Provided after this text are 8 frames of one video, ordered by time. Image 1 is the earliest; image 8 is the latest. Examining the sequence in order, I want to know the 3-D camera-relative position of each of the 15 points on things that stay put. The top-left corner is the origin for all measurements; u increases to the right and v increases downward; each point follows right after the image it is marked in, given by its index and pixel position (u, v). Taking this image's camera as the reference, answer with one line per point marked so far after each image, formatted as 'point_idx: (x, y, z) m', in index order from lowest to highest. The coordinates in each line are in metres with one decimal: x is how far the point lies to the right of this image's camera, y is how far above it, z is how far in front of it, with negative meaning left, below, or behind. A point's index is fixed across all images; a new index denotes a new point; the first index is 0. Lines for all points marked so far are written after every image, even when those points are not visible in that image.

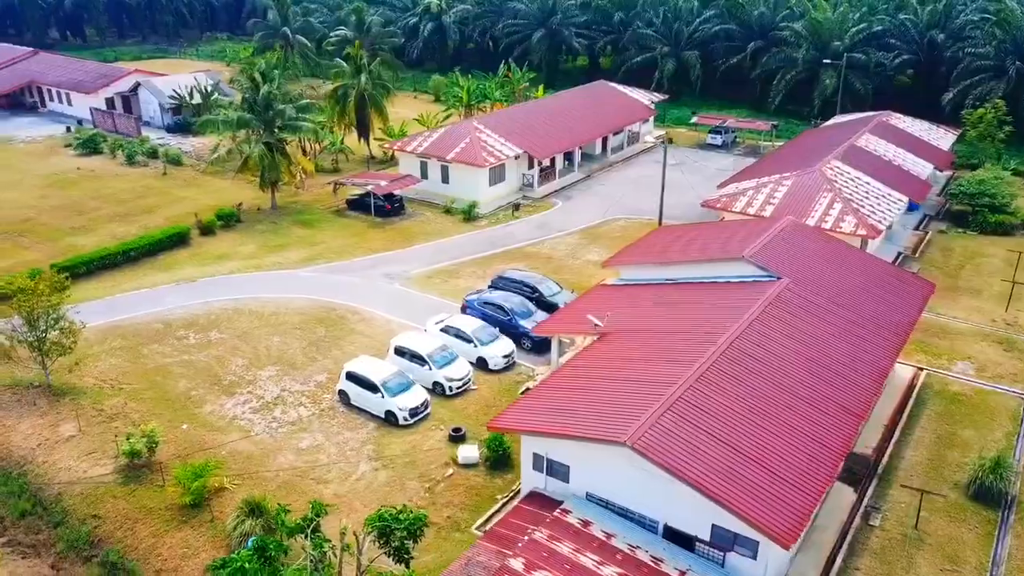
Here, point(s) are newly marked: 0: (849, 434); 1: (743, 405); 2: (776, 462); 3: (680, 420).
0: (+7.8, -3.6, +19.7) m
1: (+5.5, -2.8, +19.8) m
2: (+5.8, -3.9, +18.2) m
3: (+3.9, -3.0, +18.7) m
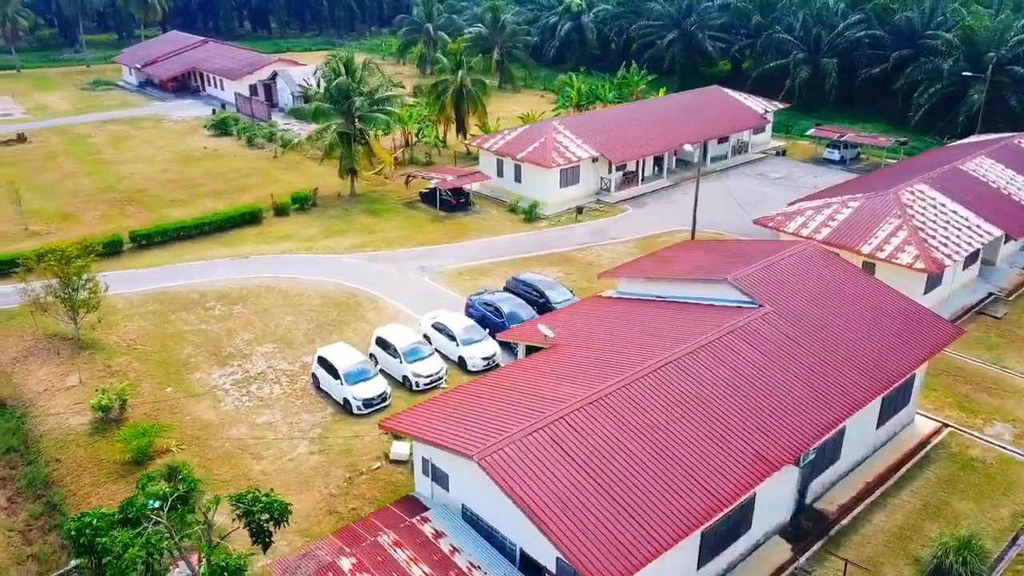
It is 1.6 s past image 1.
0: (+4.8, -4.3, +17.8) m
1: (+2.6, -3.3, +18.4) m
2: (+2.5, -4.4, +16.8) m
3: (+0.8, -3.3, +17.7) m
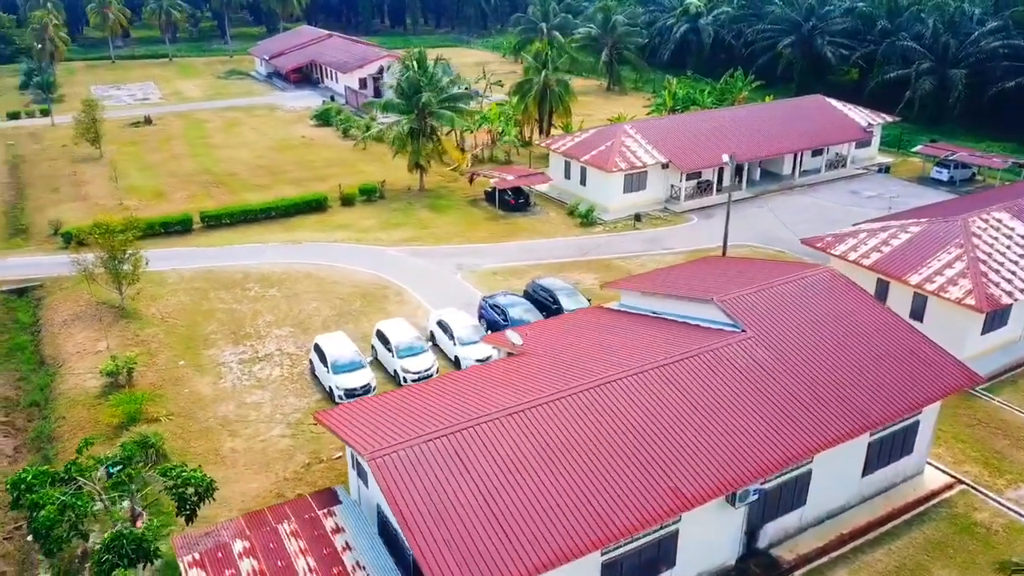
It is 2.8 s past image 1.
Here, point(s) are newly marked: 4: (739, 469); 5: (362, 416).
0: (+2.6, -4.7, +16.8) m
1: (+0.6, -3.6, +17.7) m
2: (+0.1, -4.7, +16.2) m
3: (-1.3, -3.4, +17.3) m
4: (+5.0, -4.0, +18.3) m
5: (-3.6, -3.1, +19.3) m
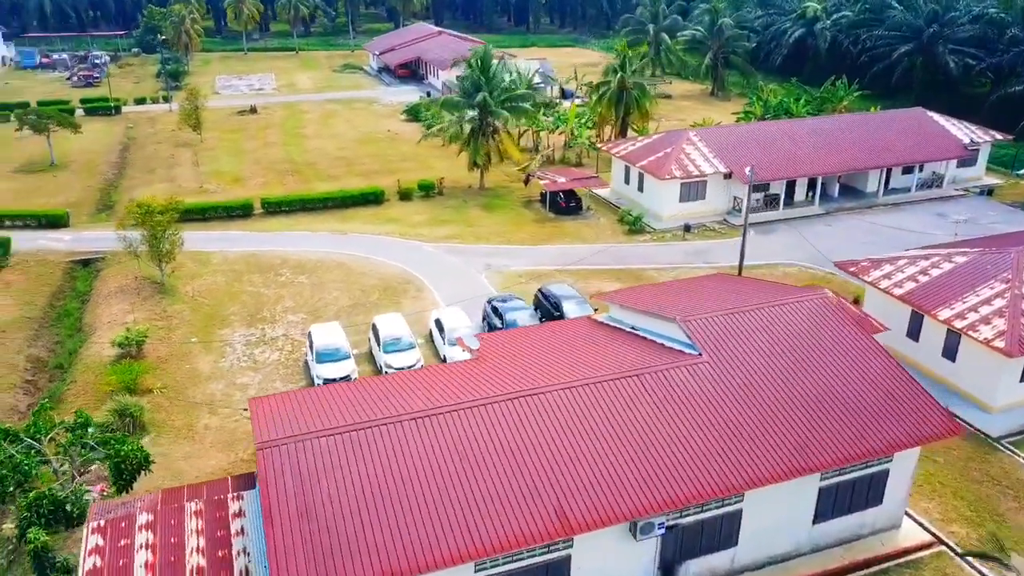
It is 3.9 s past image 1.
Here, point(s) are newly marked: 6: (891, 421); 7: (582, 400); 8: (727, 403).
0: (0.0, -4.9, +16.2) m
1: (-1.7, -3.7, +17.4) m
2: (-2.5, -4.7, +16.0) m
3: (-3.6, -3.4, +17.4) m
4: (+2.6, -4.5, +17.3) m
5: (-5.5, -2.9, +19.7) m
6: (+9.2, -3.3, +19.8) m
7: (+1.7, -2.7, +19.3) m
8: (+5.2, -2.8, +19.7) m
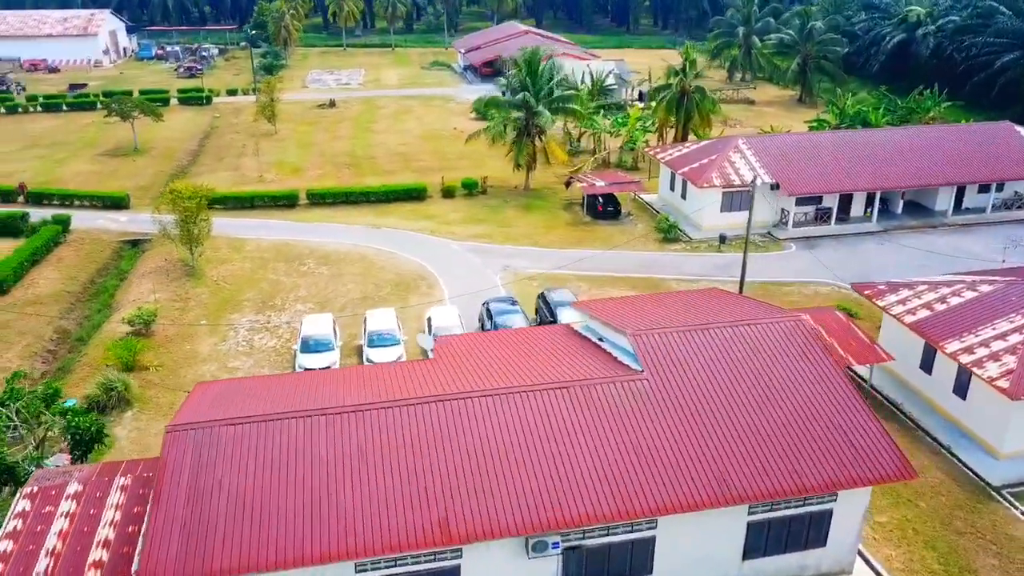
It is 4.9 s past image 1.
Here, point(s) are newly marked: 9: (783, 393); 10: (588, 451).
0: (-2.4, -5.0, +16.1) m
1: (-3.8, -3.6, +17.5) m
2: (-4.9, -4.6, +16.2) m
3: (-5.7, -3.2, +17.7) m
4: (+0.4, -4.7, +16.8) m
5: (-7.2, -2.7, +20.3) m
6: (+7.3, -3.8, +18.4) m
7: (-0.2, -2.8, +18.8) m
8: (+3.3, -3.1, +18.8) m
9: (+6.7, -2.6, +19.8) m
10: (+1.7, -3.6, +18.1) m
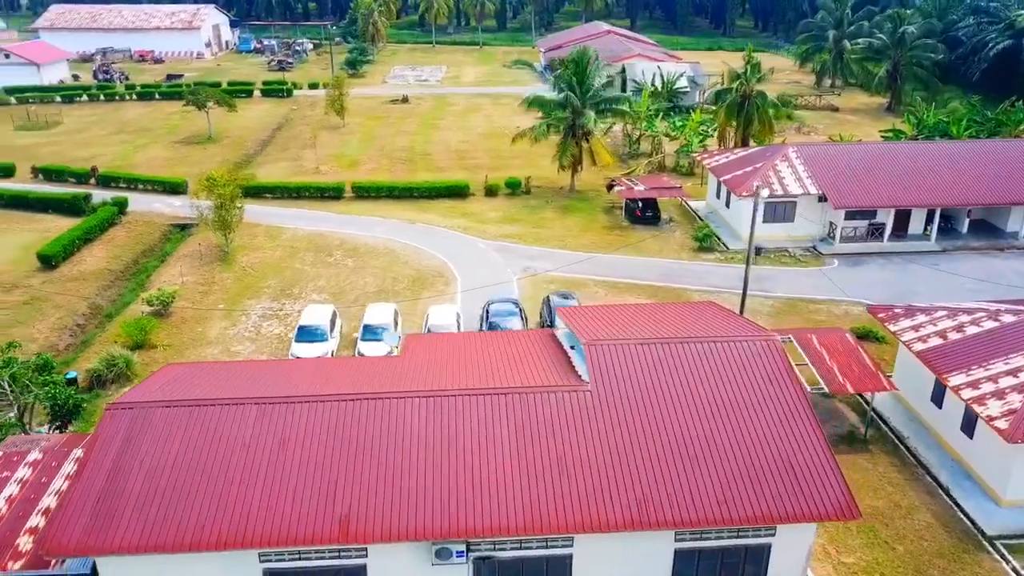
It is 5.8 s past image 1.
0: (-4.4, -4.9, +16.1) m
1: (-5.6, -3.4, +17.7) m
2: (-6.8, -4.3, +16.6) m
3: (-7.4, -2.9, +18.2) m
4: (-1.5, -4.7, +16.5) m
5: (-8.5, -2.3, +20.9) m
6: (+5.5, -4.3, +17.2) m
7: (-1.7, -2.8, +18.6) m
8: (+1.7, -3.4, +18.1) m
9: (+5.2, -3.0, +18.7) m
10: (0.0, -3.7, +17.6) m
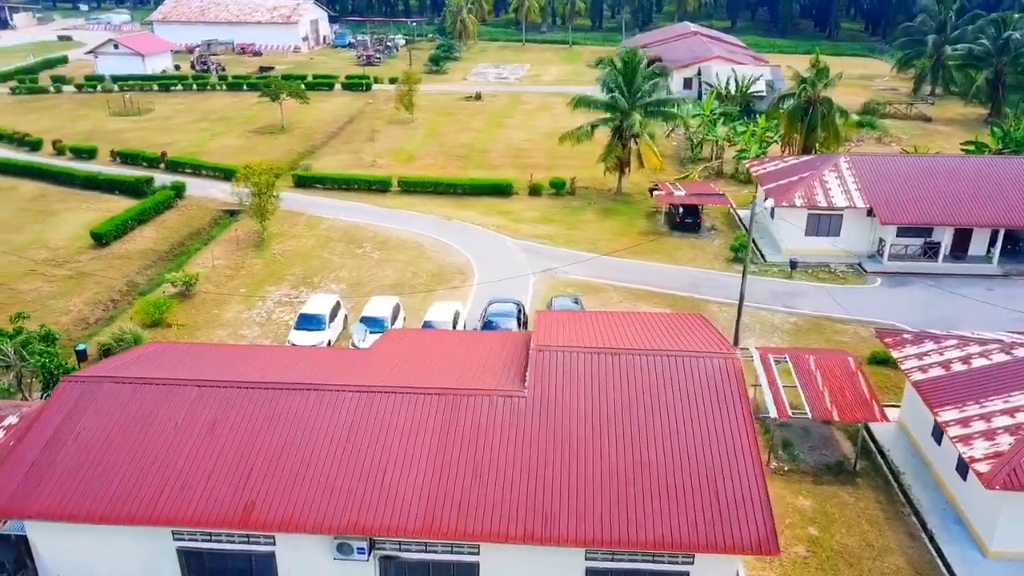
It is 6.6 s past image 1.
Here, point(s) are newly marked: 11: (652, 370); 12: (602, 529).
0: (-6.4, -4.6, +16.5) m
1: (-7.2, -3.1, +18.2) m
2: (-8.7, -3.9, +17.3) m
3: (-9.0, -2.5, +18.9) m
4: (-3.5, -4.6, +16.5) m
5: (-9.7, -1.8, +21.8) m
6: (+3.7, -4.6, +16.3) m
7: (-3.3, -2.7, +18.6) m
8: (0.0, -3.4, +17.6) m
9: (+3.6, -3.2, +17.8) m
10: (-1.7, -3.7, +17.4) m
11: (+3.5, -1.9, +19.2) m
12: (+1.9, -4.8, +16.1) m
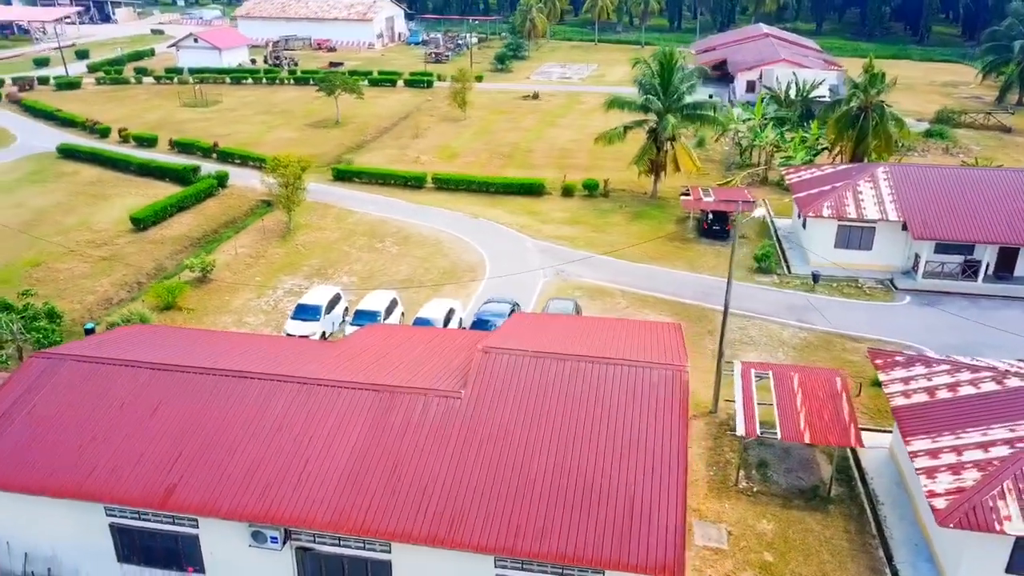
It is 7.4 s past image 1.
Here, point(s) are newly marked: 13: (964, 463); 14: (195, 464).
0: (-8.1, -4.3, +17.0) m
1: (-8.7, -2.8, +18.8) m
2: (-10.3, -3.5, +18.0) m
3: (-10.3, -2.1, +19.7) m
4: (-5.2, -4.4, +16.7) m
5: (-10.7, -1.4, +22.6) m
6: (+1.8, -4.7, +15.8) m
7: (-4.7, -2.6, +18.8) m
8: (-1.6, -3.4, +17.5) m
9: (+2.0, -3.4, +17.3) m
10: (-3.4, -3.6, +17.5) m
11: (+2.1, -2.1, +18.7) m
12: (+0.1, -4.9, +15.8) m
13: (+10.2, -3.9, +18.1) m
14: (-6.6, -3.8, +17.5) m
